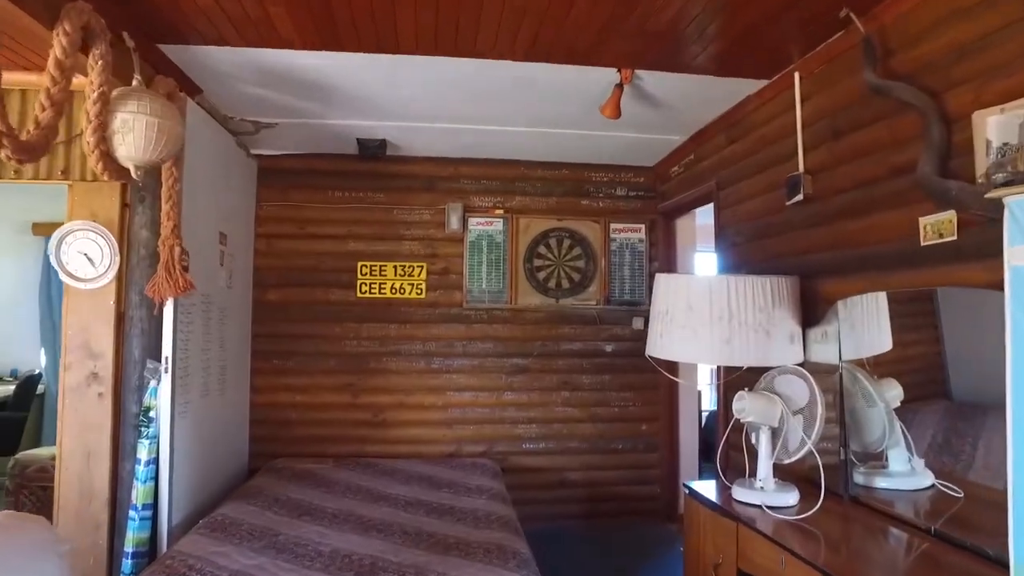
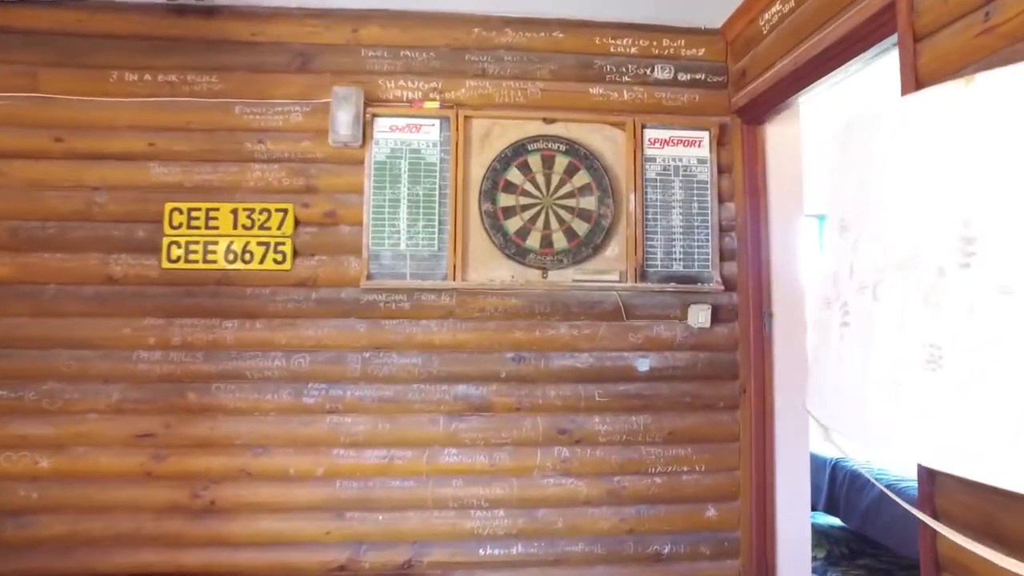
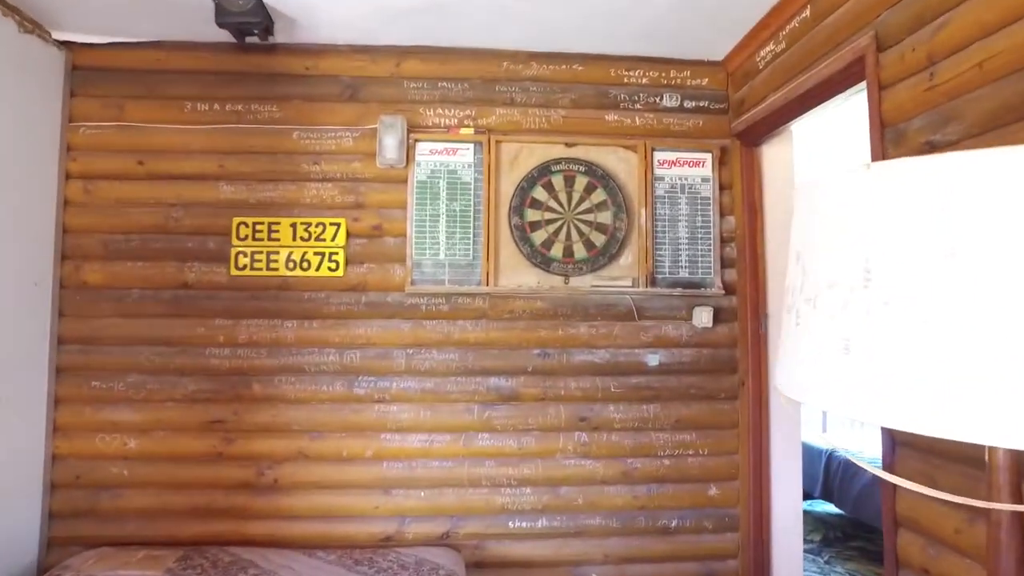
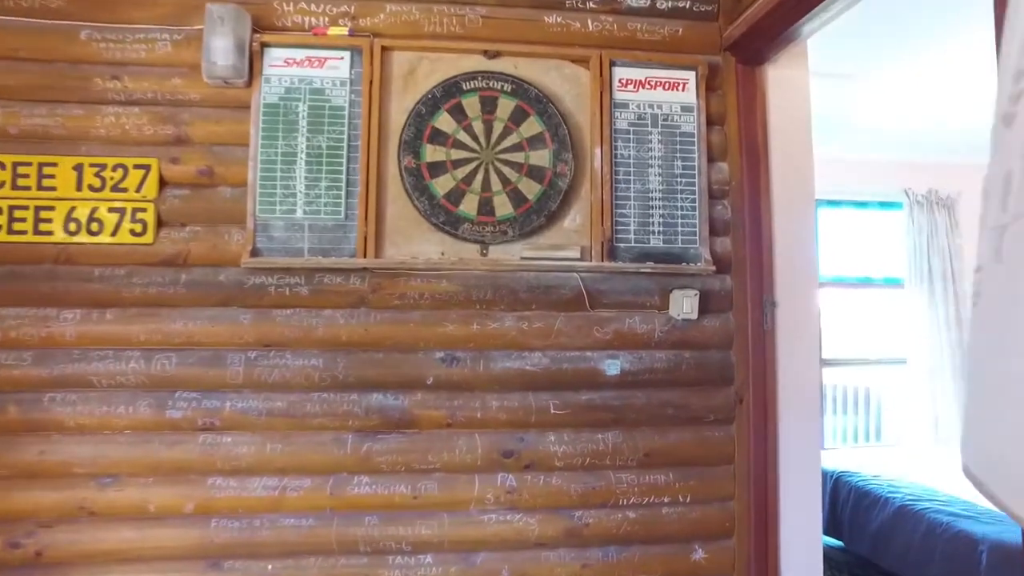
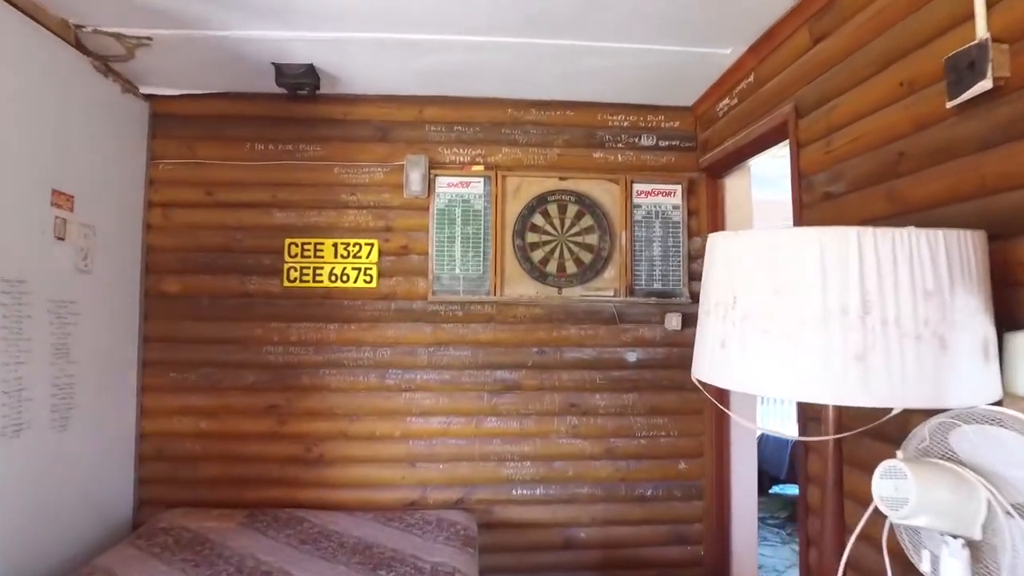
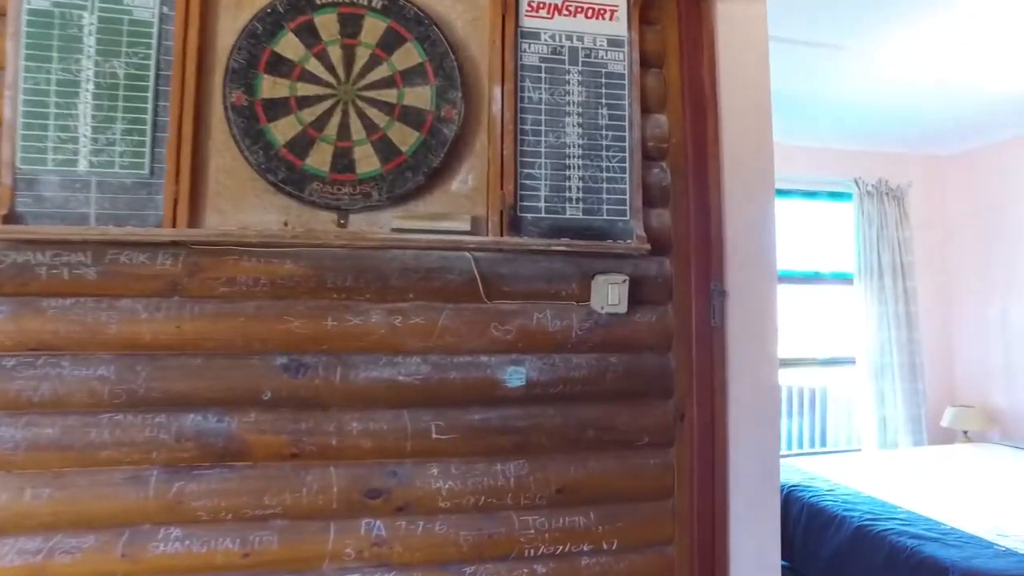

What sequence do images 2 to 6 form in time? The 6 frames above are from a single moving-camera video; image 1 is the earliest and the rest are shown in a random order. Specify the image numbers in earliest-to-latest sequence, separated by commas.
5, 3, 2, 4, 6
